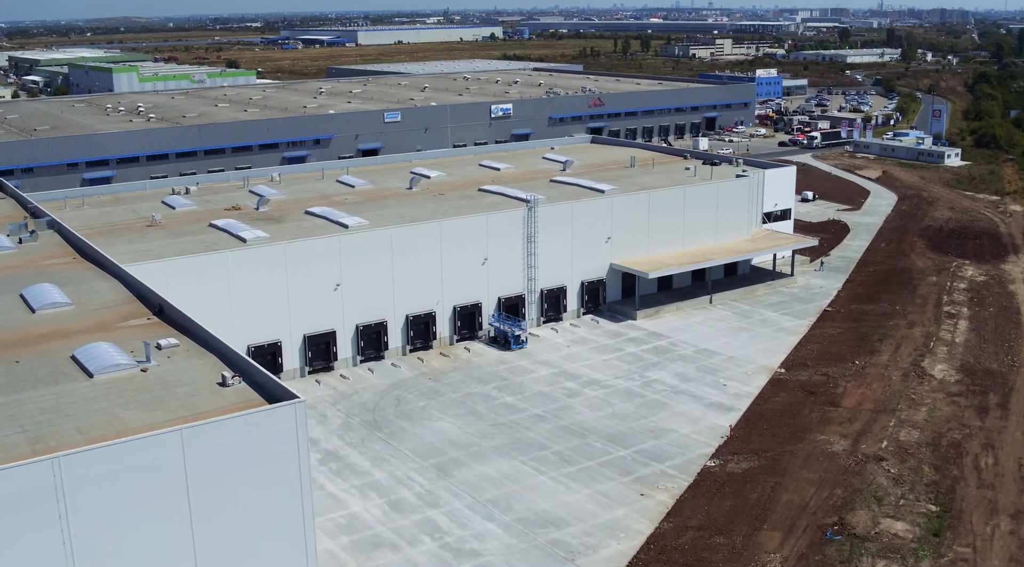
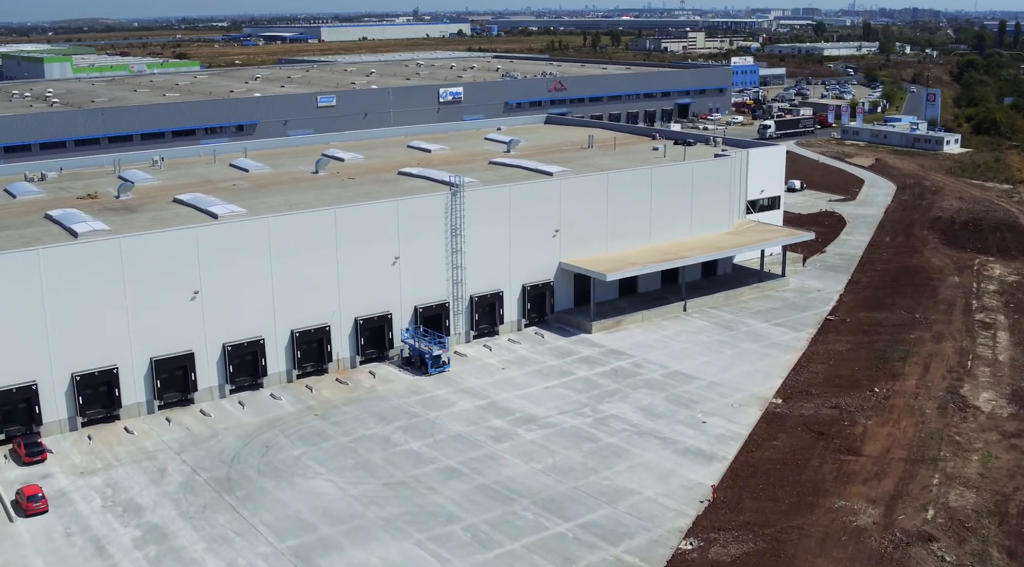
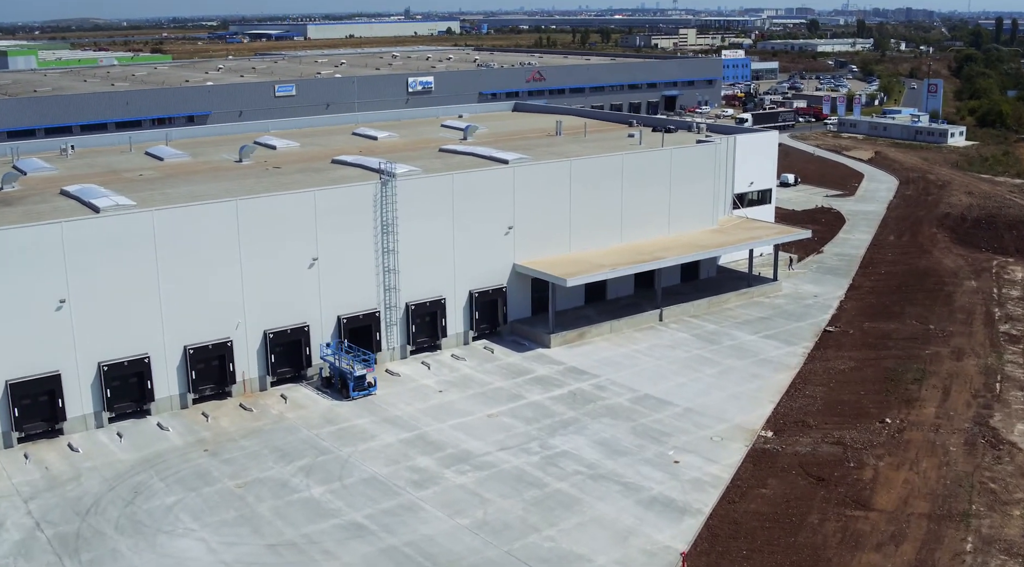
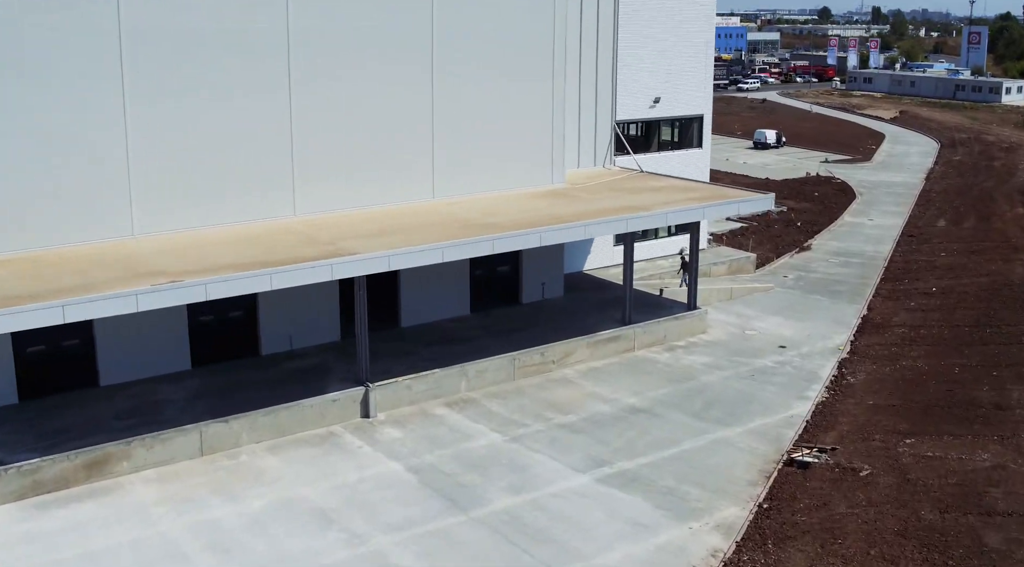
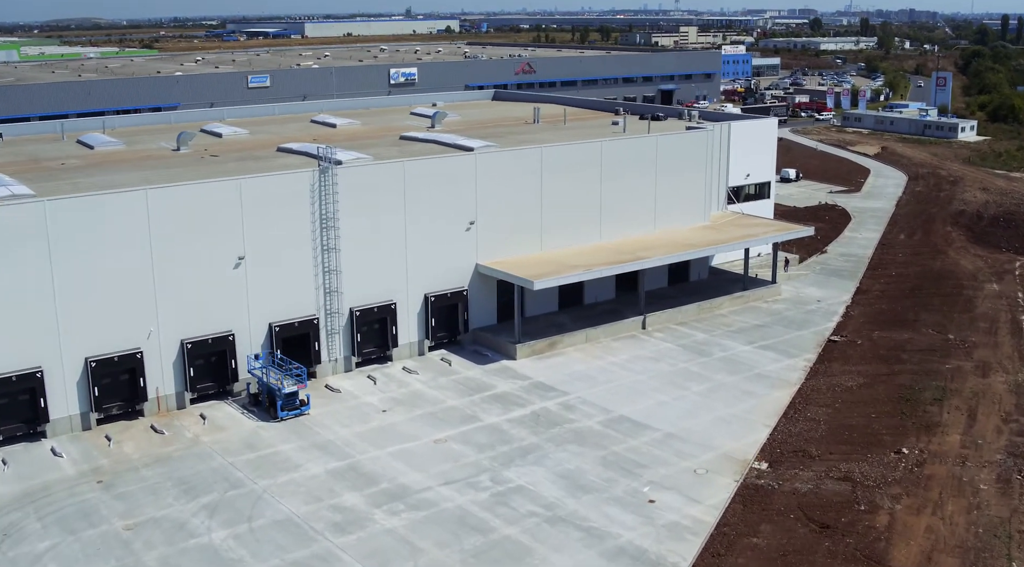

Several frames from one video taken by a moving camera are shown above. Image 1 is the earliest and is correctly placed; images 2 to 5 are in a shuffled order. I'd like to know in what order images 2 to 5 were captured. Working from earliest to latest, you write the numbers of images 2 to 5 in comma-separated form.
2, 3, 5, 4
